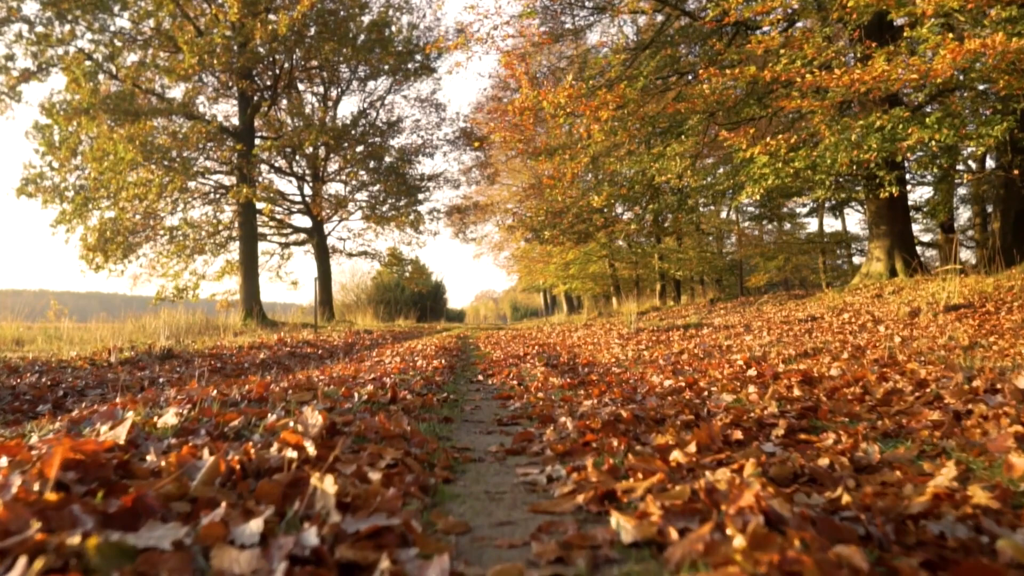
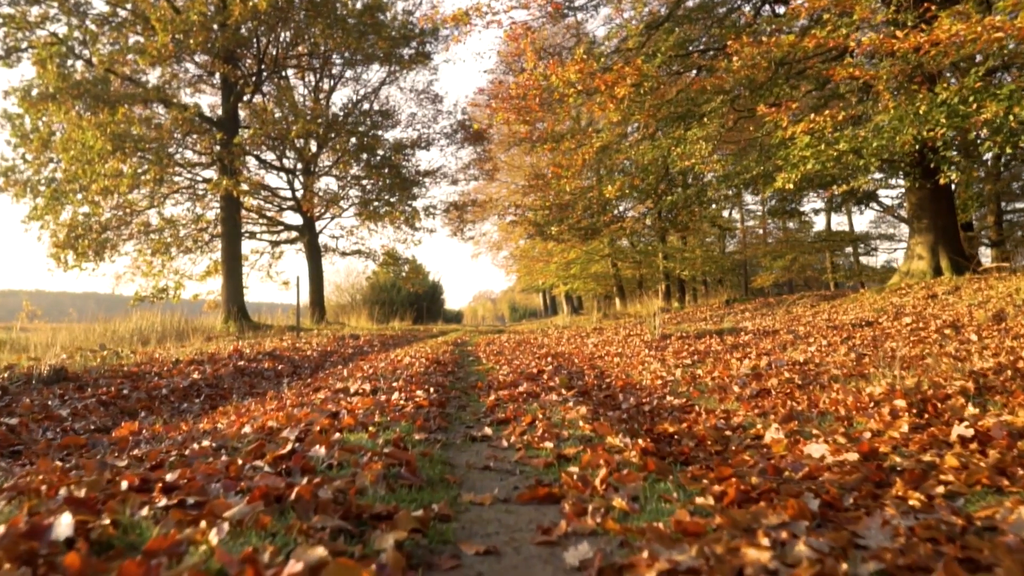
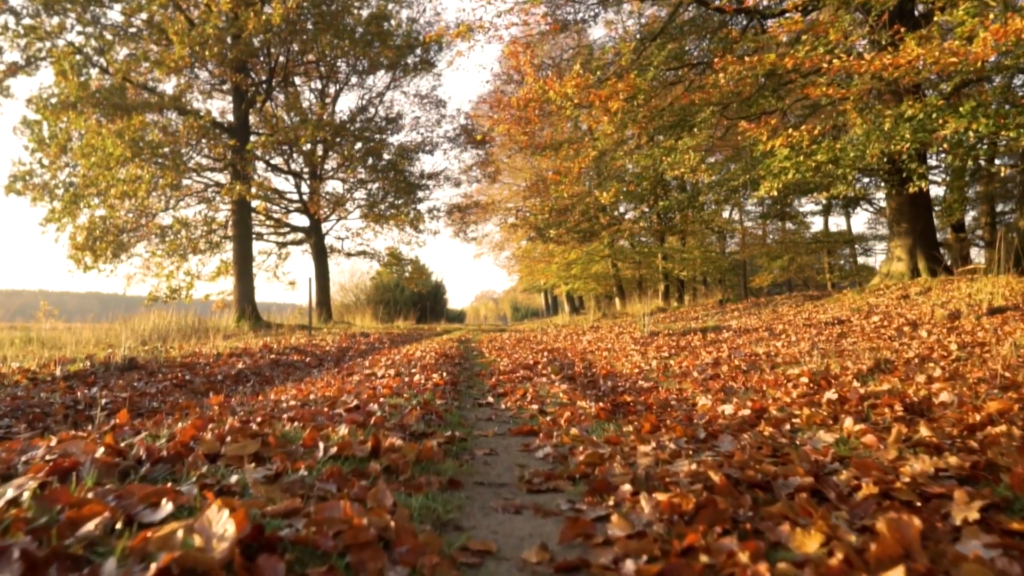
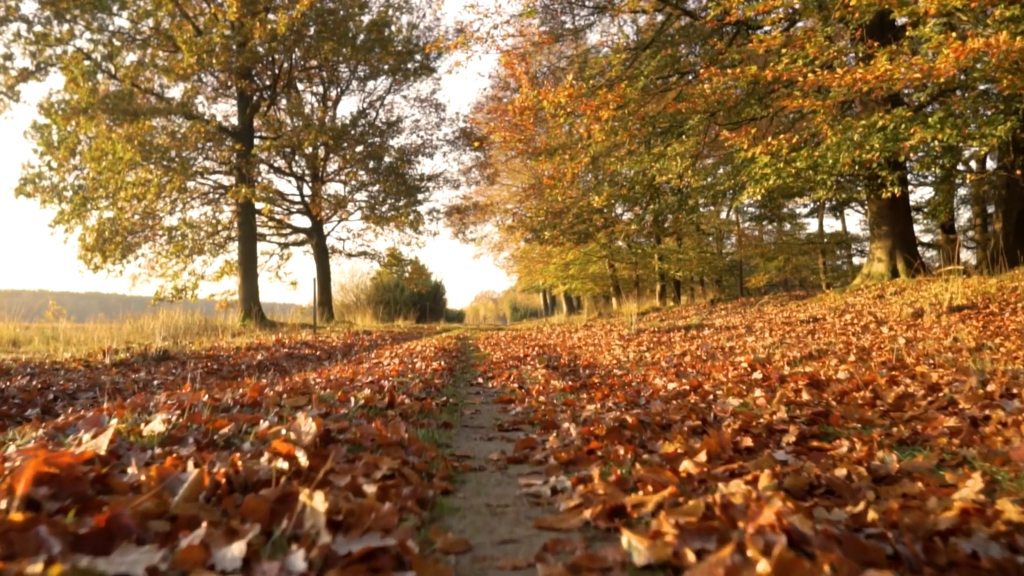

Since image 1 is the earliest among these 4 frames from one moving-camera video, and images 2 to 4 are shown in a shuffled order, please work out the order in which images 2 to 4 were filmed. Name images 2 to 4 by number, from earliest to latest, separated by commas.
4, 3, 2
